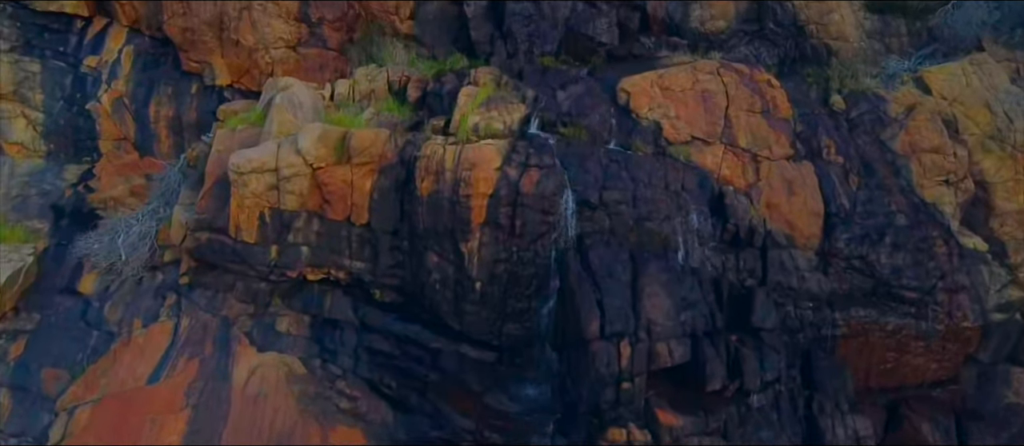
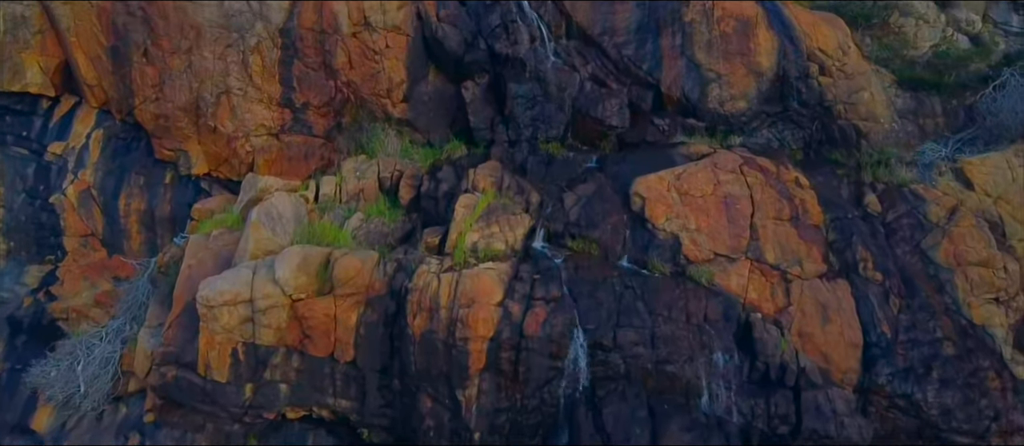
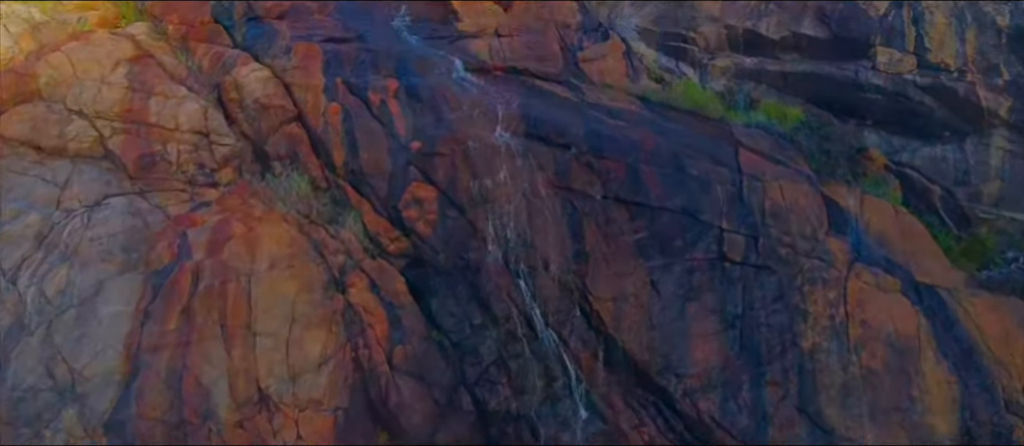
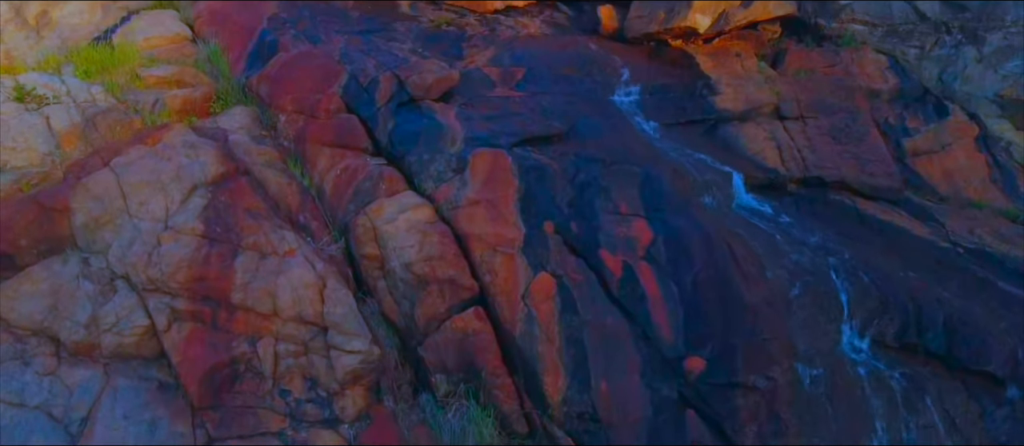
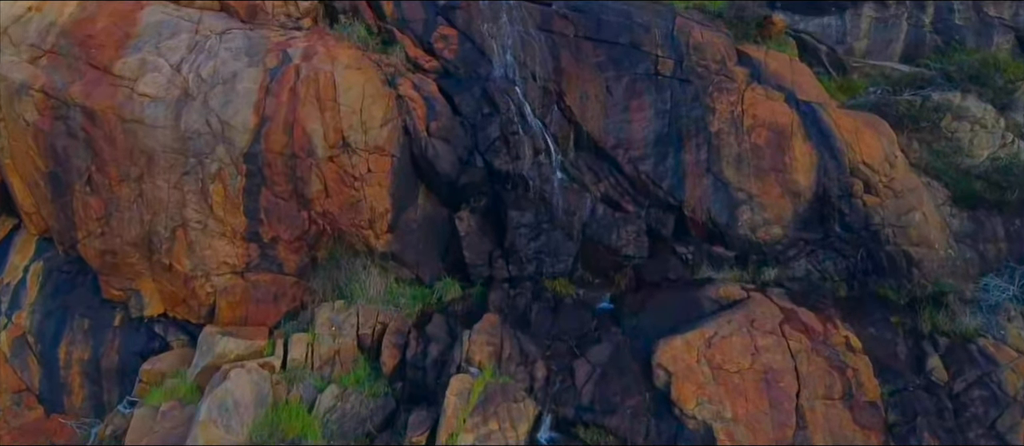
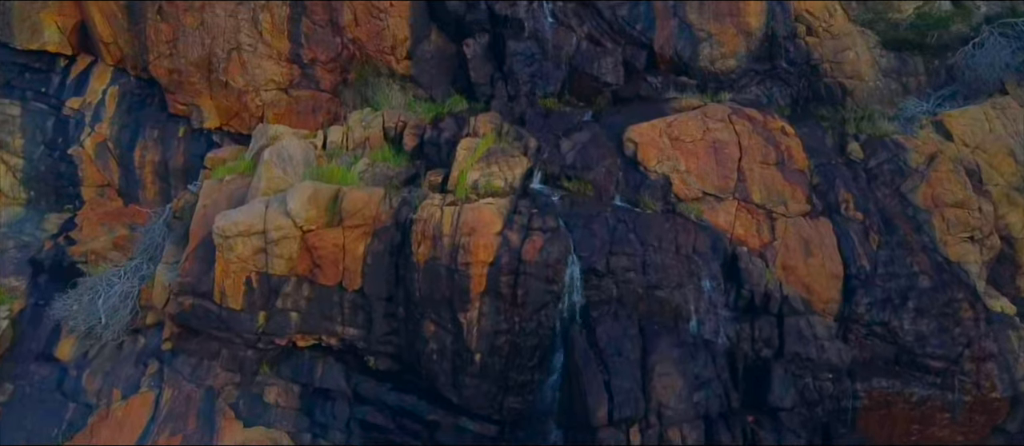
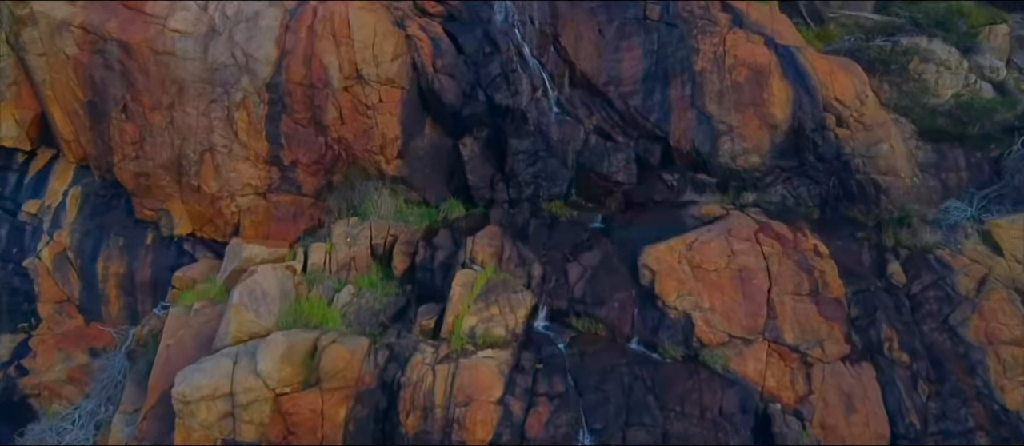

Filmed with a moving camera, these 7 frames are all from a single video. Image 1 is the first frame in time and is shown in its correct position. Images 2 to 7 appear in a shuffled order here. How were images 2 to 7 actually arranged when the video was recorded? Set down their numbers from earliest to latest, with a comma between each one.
6, 2, 7, 5, 3, 4
